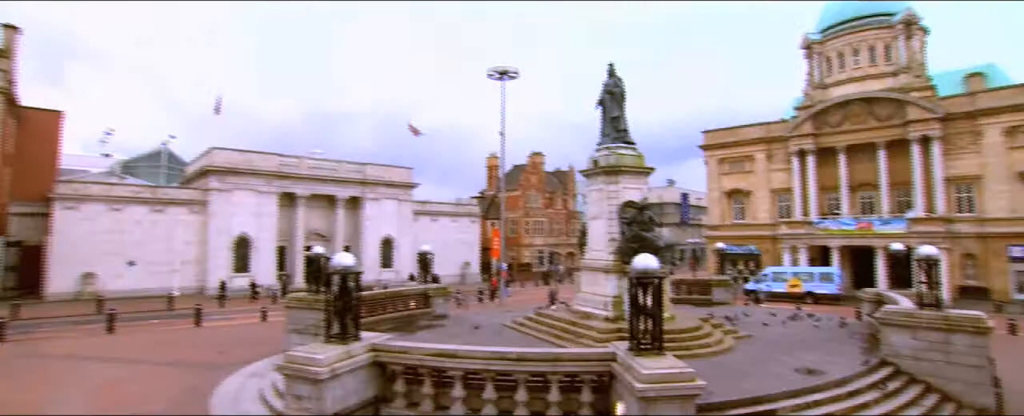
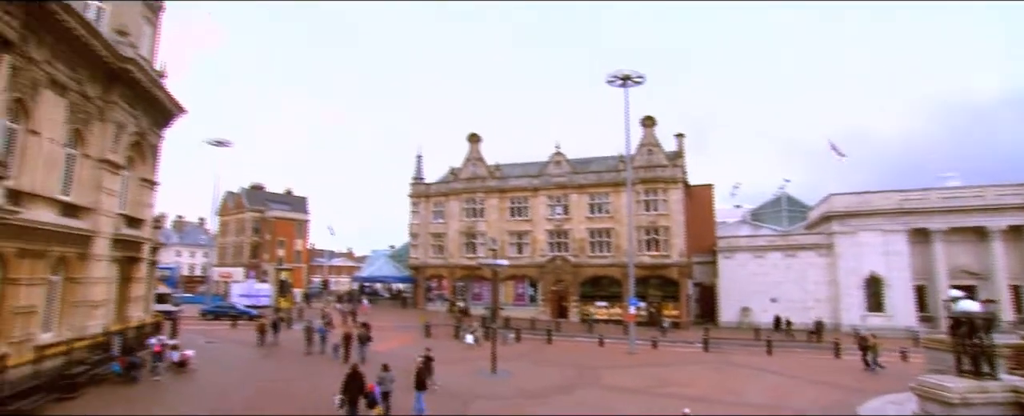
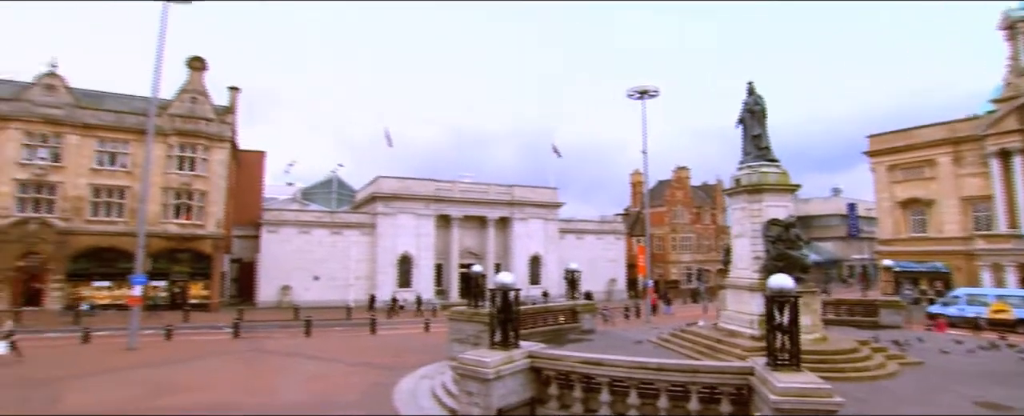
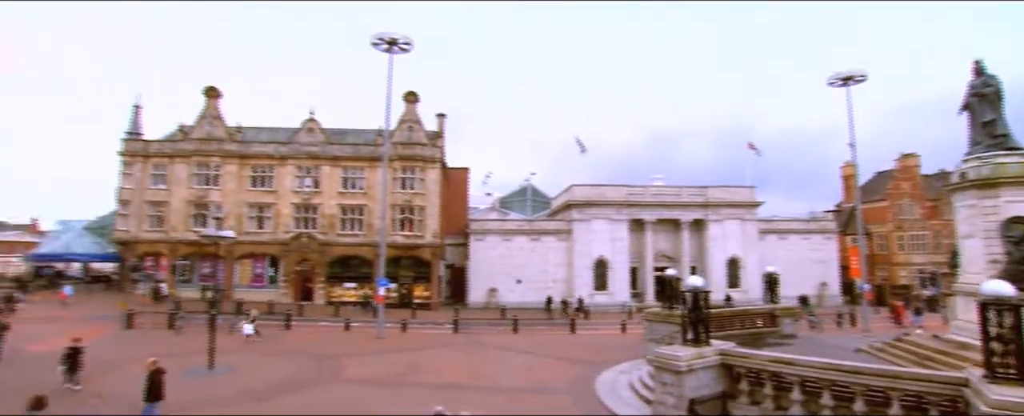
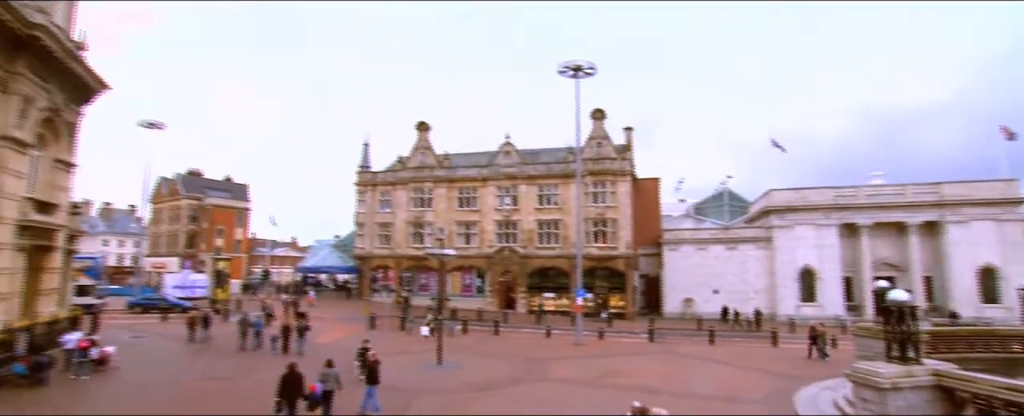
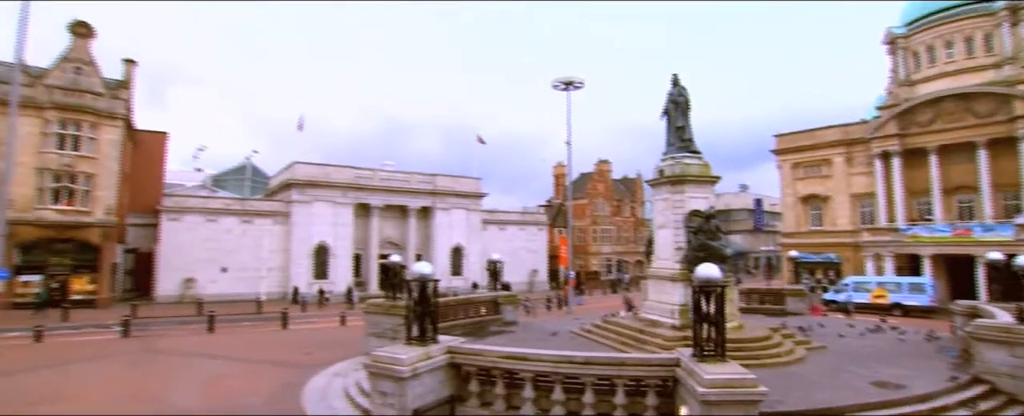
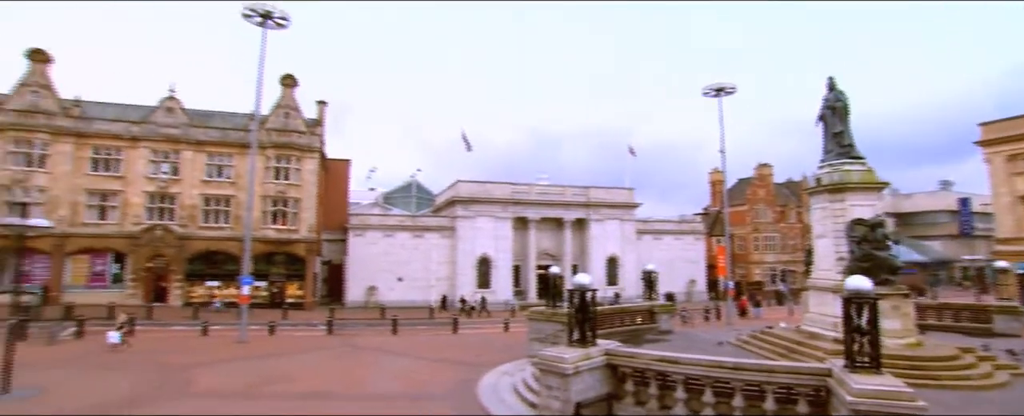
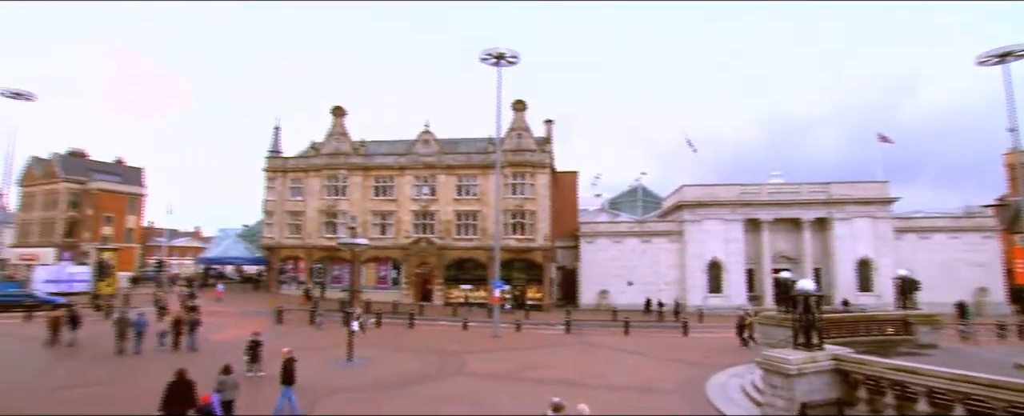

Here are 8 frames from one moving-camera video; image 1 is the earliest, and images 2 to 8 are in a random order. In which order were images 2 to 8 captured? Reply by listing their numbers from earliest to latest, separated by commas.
6, 3, 7, 4, 8, 5, 2
